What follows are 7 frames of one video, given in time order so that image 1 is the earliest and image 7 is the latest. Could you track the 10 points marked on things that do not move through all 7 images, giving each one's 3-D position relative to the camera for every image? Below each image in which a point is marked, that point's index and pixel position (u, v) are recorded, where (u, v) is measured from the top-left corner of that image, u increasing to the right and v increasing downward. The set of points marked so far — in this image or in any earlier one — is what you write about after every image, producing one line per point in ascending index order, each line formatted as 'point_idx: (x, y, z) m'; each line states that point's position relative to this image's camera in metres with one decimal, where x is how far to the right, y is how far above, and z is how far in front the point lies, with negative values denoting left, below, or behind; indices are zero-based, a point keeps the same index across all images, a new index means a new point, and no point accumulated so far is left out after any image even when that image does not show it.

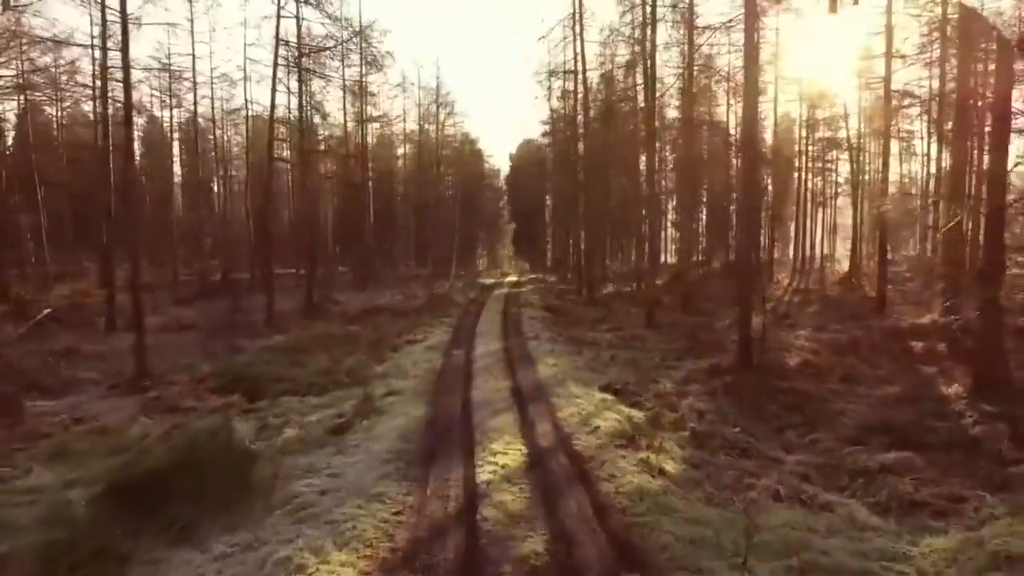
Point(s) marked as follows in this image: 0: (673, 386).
0: (+2.9, -1.7, +12.6) m
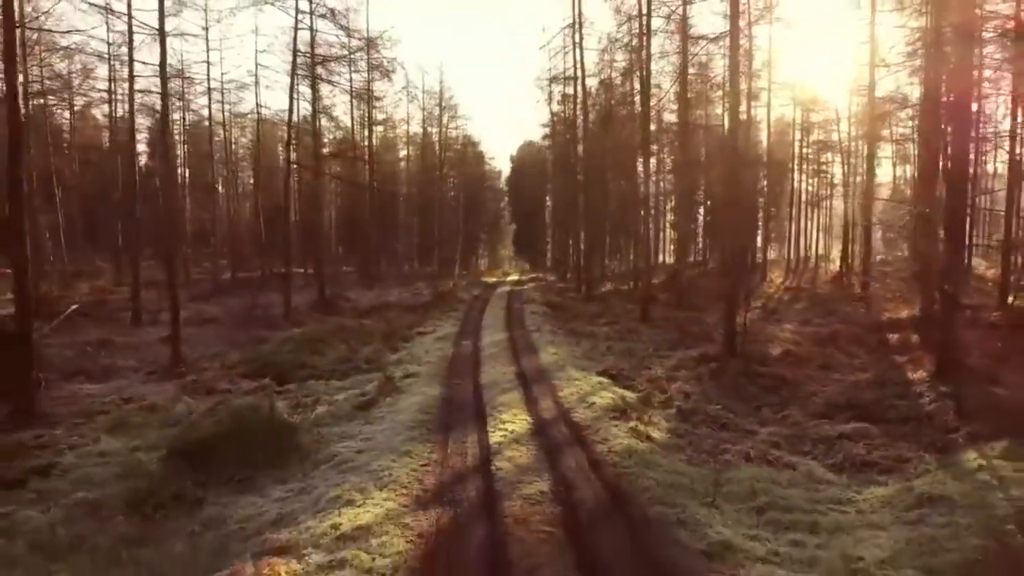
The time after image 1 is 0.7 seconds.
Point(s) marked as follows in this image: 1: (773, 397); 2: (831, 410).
0: (+3.0, -1.6, +13.8) m
1: (+4.4, -1.9, +12.0) m
2: (+5.0, -1.9, +11.0) m
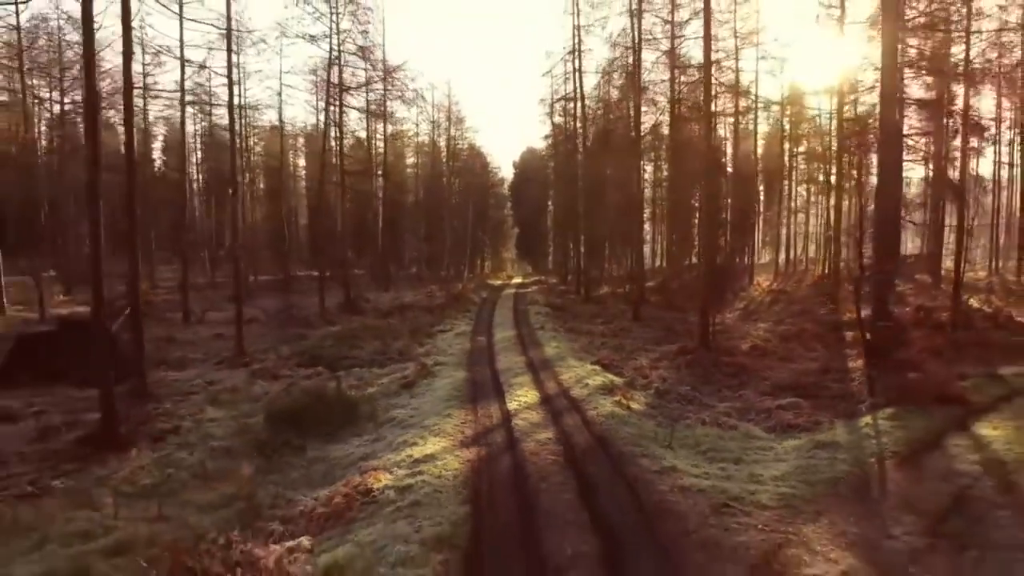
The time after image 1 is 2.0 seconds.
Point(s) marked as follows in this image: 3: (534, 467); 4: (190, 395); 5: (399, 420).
0: (+3.2, -1.7, +16.7) m
1: (+4.6, -2.0, +14.9) m
2: (+5.2, -2.0, +13.9) m
3: (+0.3, -2.2, +8.5) m
4: (-6.3, -2.1, +13.9) m
5: (-1.8, -2.1, +11.0) m
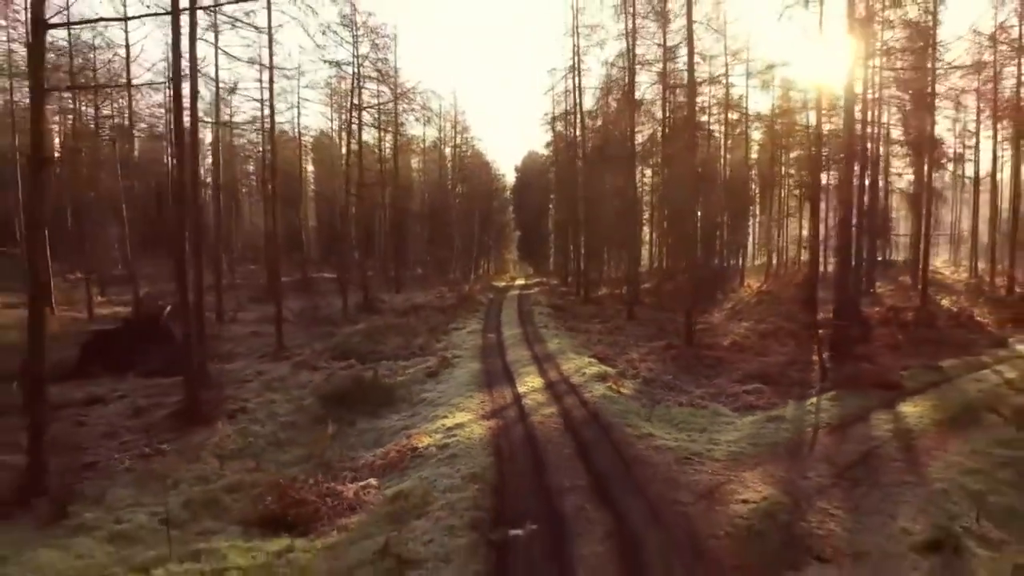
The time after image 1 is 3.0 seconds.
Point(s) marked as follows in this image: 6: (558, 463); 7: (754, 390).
0: (+3.4, -1.8, +19.1) m
1: (+4.8, -2.0, +17.3) m
2: (+5.4, -2.1, +16.3) m
3: (+0.4, -2.2, +10.9) m
4: (-6.2, -2.2, +16.3) m
5: (-1.6, -2.2, +13.4) m
6: (+0.6, -2.4, +9.5) m
7: (+5.1, -2.1, +14.9) m
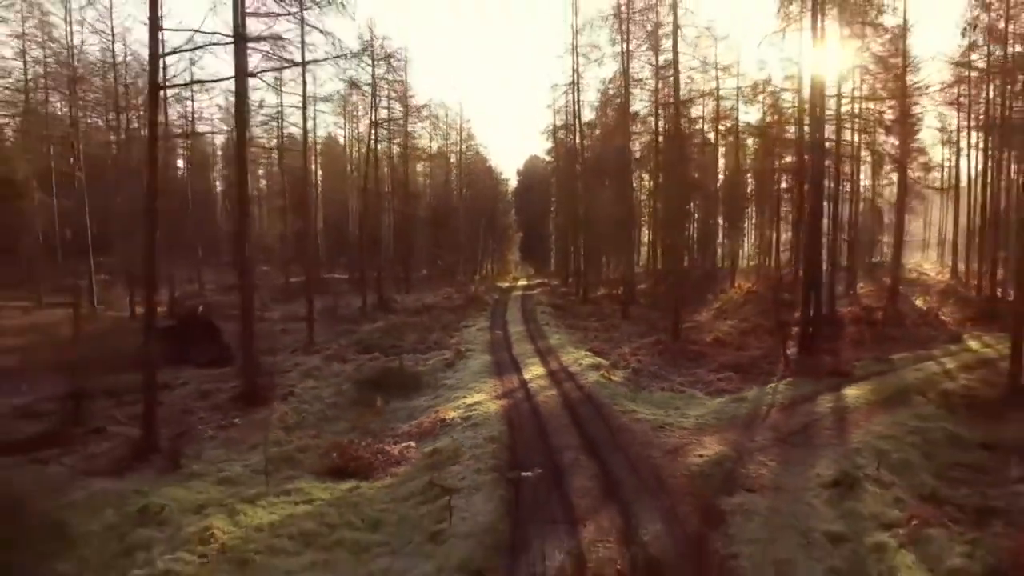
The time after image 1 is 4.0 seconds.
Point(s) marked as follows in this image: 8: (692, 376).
0: (+3.6, -1.9, +21.6) m
1: (+5.0, -2.1, +19.7) m
2: (+5.6, -2.2, +18.8) m
3: (+0.6, -2.3, +13.4) m
4: (-6.0, -2.2, +18.8) m
5: (-1.4, -2.2, +15.9) m
6: (+0.8, -2.4, +12.0) m
7: (+5.3, -2.2, +17.3) m
8: (+4.6, -2.2, +17.9) m
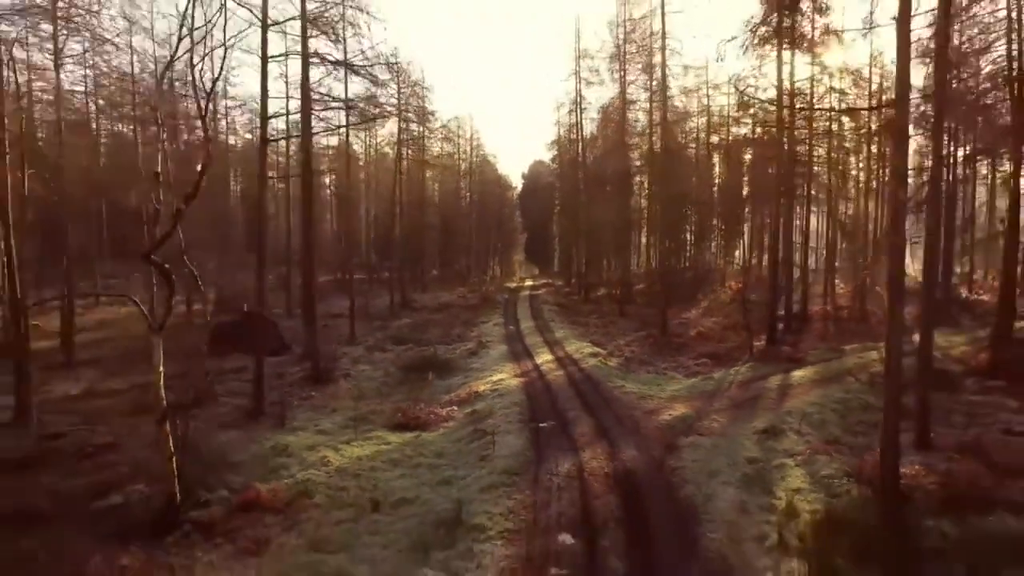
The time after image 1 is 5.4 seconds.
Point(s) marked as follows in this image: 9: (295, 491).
0: (+4.0, -1.9, +25.4) m
1: (+5.4, -2.2, +23.5) m
2: (+6.0, -2.2, +22.6) m
3: (+1.0, -2.3, +17.2) m
4: (-5.6, -2.3, +22.6) m
5: (-1.0, -2.3, +19.8) m
6: (+1.2, -2.5, +15.8) m
7: (+5.7, -2.3, +21.1) m
8: (+5.0, -2.3, +21.7) m
9: (-3.3, -3.1, +10.9) m
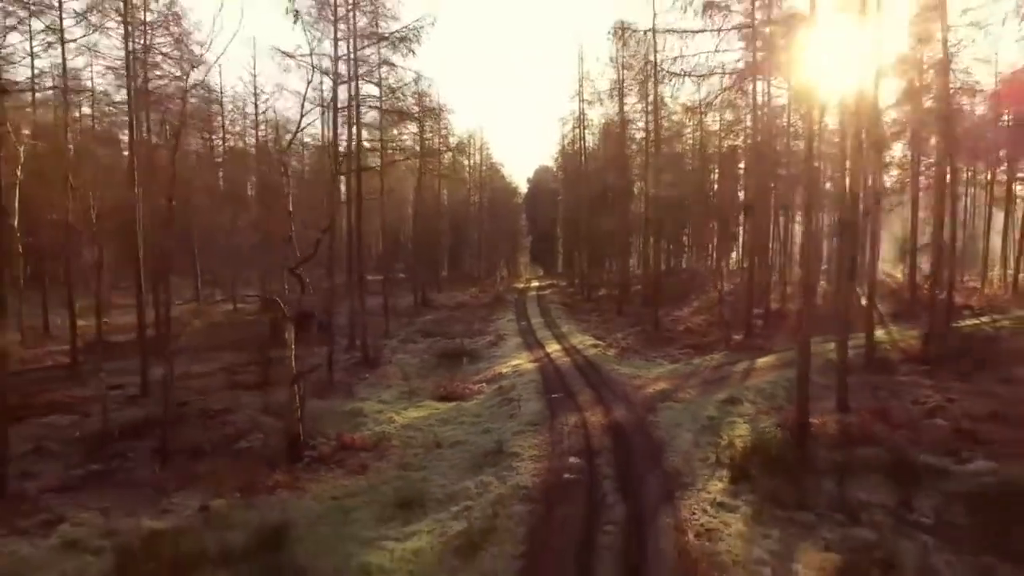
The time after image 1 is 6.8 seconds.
0: (+4.5, -2.0, +29.4) m
1: (+5.9, -2.2, +27.6) m
2: (+6.5, -2.3, +26.6) m
3: (+1.5, -2.4, +21.2) m
4: (-5.1, -2.3, +26.7) m
5: (-0.5, -2.3, +23.8) m
6: (+1.7, -2.5, +19.9) m
7: (+6.2, -2.3, +25.2) m
8: (+5.5, -2.4, +25.8) m
9: (-2.9, -3.2, +14.9) m
